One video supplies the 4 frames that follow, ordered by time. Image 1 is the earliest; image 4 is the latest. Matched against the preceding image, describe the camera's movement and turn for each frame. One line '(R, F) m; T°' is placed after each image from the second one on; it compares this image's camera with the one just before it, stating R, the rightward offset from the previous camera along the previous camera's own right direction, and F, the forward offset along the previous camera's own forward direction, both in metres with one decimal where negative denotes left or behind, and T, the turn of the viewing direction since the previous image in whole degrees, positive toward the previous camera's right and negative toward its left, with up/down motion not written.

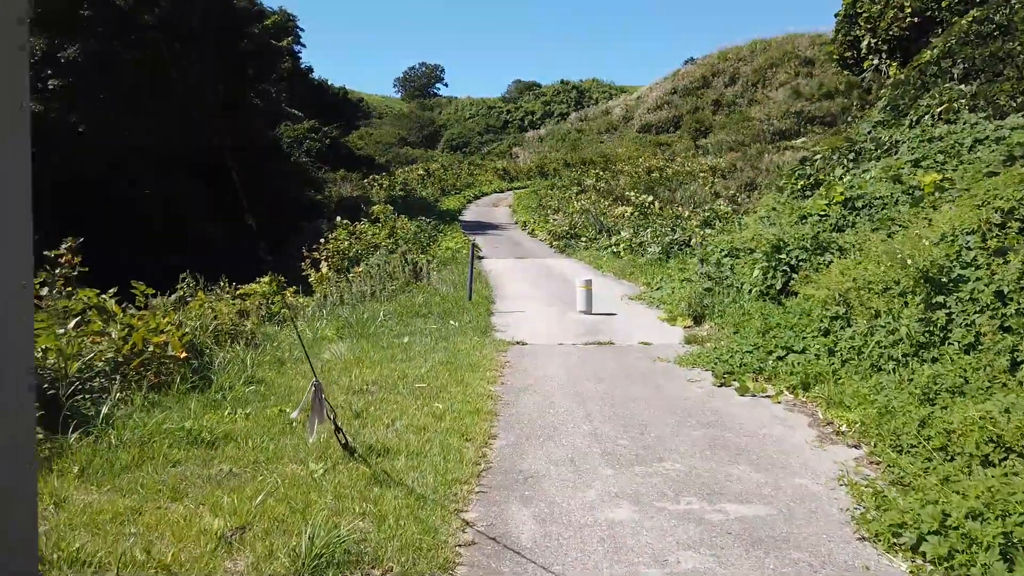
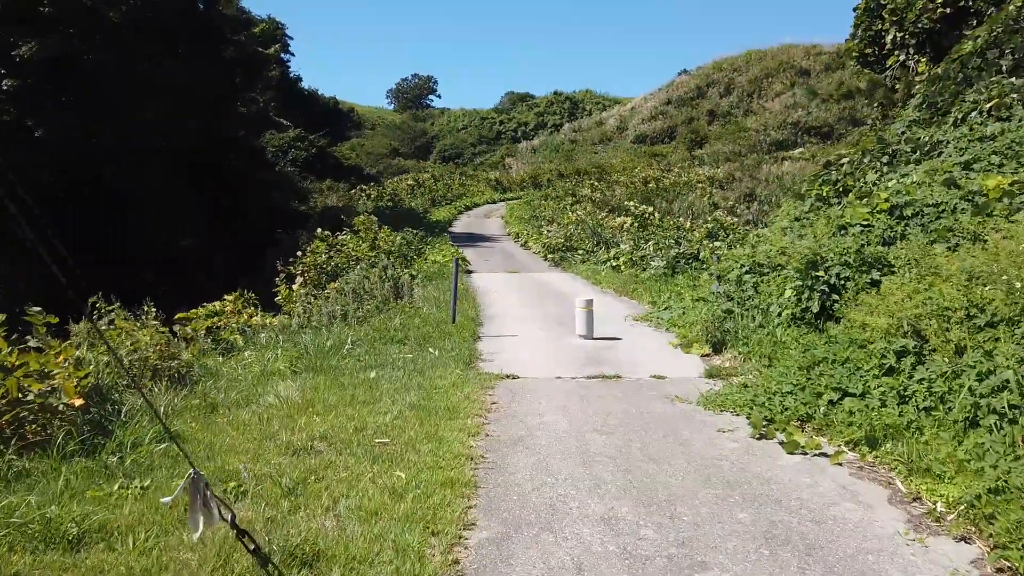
(+0.1, +1.4) m; 0°
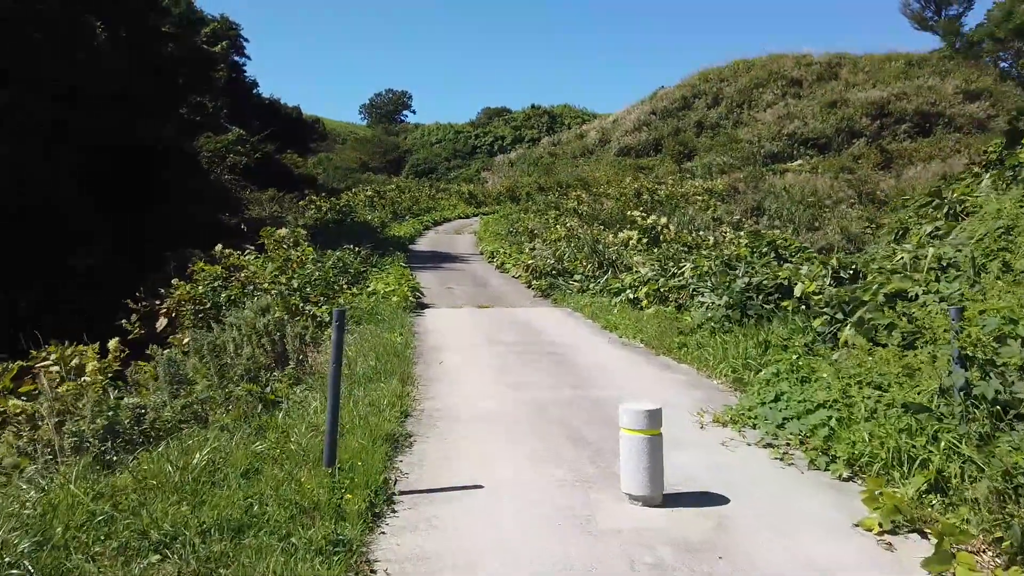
(+0.1, +5.6) m; +2°
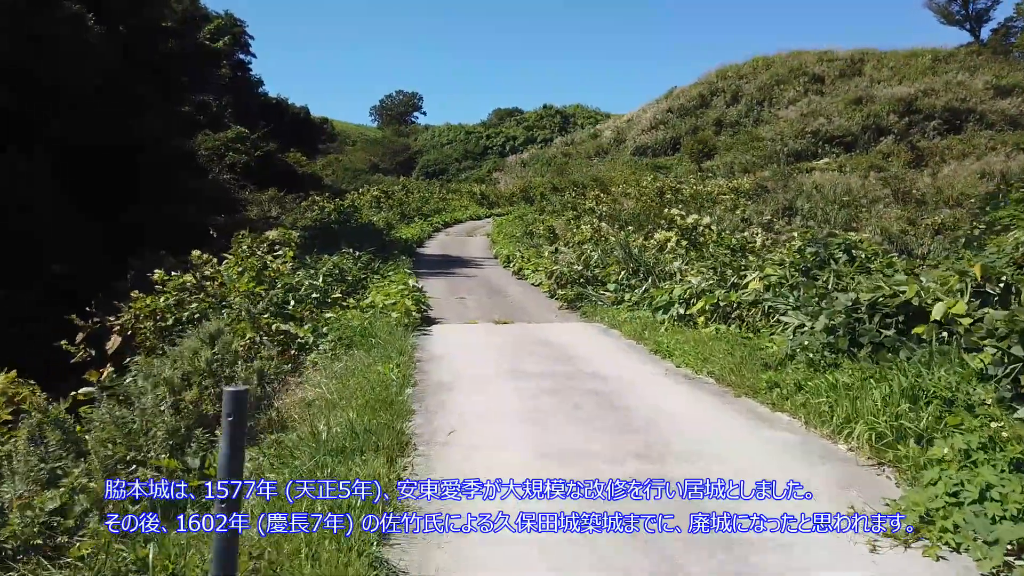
(-0.2, +2.1) m; -1°
